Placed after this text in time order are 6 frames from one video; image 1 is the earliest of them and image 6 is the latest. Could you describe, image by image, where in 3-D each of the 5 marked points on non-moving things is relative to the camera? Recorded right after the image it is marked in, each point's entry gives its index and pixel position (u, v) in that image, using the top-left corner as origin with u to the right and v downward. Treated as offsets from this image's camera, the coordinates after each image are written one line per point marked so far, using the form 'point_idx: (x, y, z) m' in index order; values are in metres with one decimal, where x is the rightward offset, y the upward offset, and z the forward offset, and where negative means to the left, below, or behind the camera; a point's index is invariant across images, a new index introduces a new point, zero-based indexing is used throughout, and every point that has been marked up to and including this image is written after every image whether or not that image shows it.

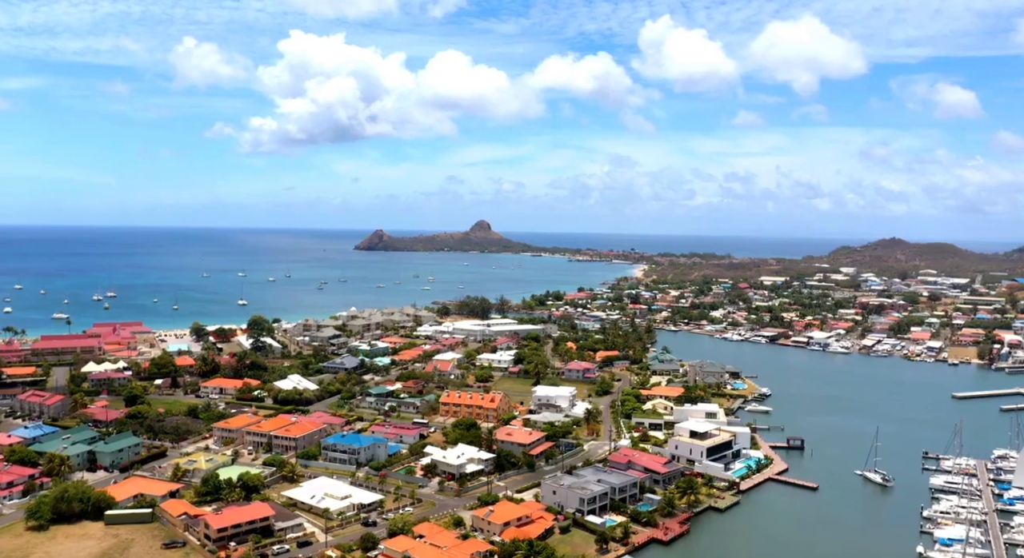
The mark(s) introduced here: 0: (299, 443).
0: (-5.0, -3.9, +19.3) m
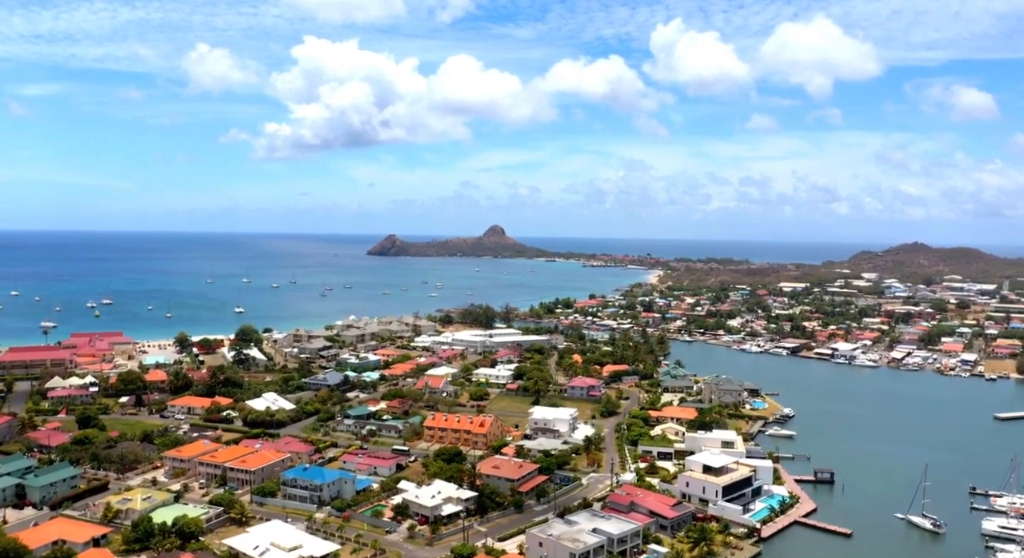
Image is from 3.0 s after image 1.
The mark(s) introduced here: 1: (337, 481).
0: (-5.3, -4.1, +16.9) m
1: (-3.5, -4.0, +16.2) m
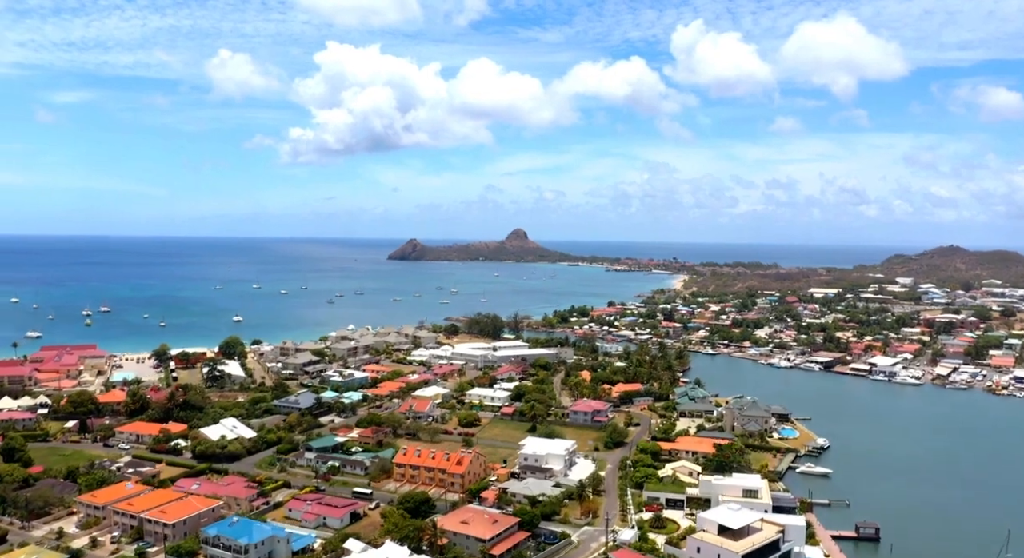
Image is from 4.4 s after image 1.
0: (-5.8, -4.4, +14.1) m
1: (-4.0, -4.3, +13.3) m
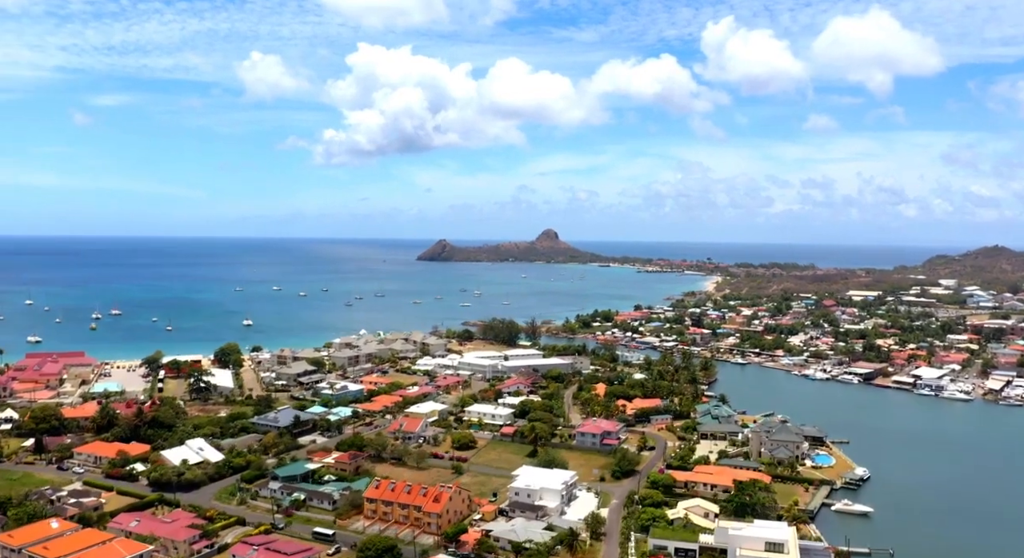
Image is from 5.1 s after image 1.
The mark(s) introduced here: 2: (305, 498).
0: (-6.2, -4.5, +12.0) m
1: (-4.4, -4.4, +11.2) m
2: (-4.0, -4.3, +16.1) m
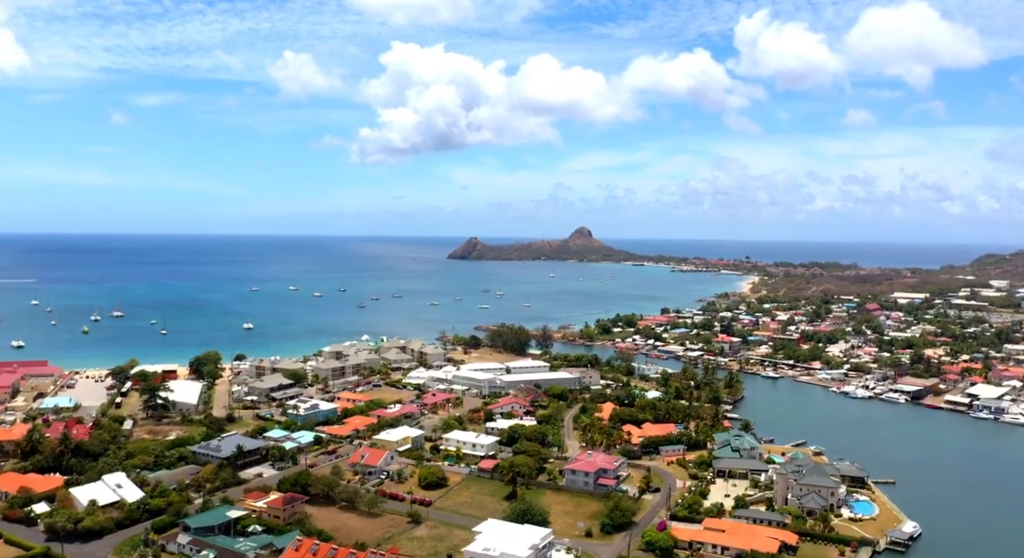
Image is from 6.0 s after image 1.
0: (-7.0, -4.7, +9.1) m
1: (-5.3, -4.6, +8.2) m
2: (-4.7, -4.5, +13.1) m
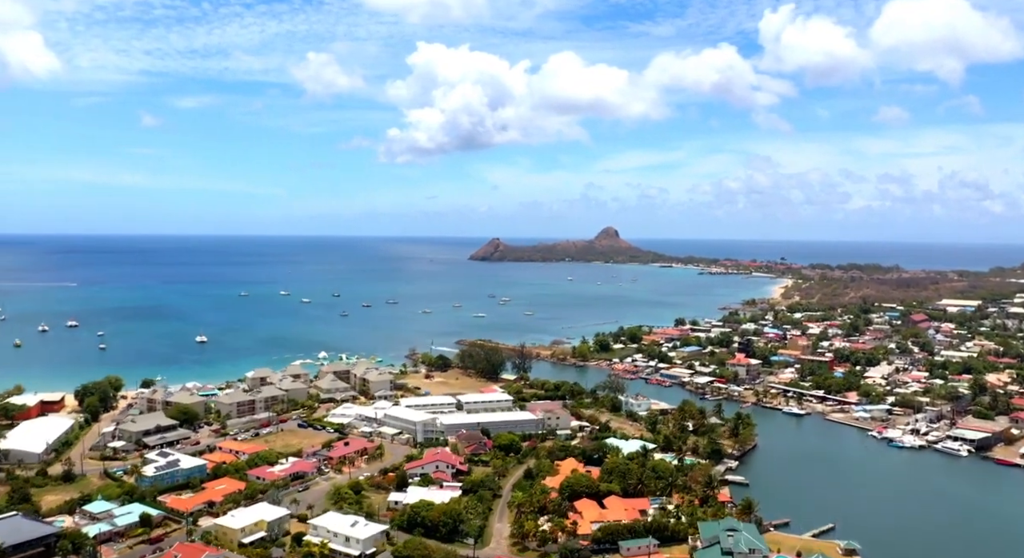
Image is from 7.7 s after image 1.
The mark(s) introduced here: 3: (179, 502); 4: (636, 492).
0: (-9.3, -5.0, +3.5) m
1: (-7.6, -5.0, +2.5) m
2: (-6.8, -4.9, +7.4) m
3: (-6.3, -4.3, +15.7) m
4: (+2.6, -4.4, +16.9) m
